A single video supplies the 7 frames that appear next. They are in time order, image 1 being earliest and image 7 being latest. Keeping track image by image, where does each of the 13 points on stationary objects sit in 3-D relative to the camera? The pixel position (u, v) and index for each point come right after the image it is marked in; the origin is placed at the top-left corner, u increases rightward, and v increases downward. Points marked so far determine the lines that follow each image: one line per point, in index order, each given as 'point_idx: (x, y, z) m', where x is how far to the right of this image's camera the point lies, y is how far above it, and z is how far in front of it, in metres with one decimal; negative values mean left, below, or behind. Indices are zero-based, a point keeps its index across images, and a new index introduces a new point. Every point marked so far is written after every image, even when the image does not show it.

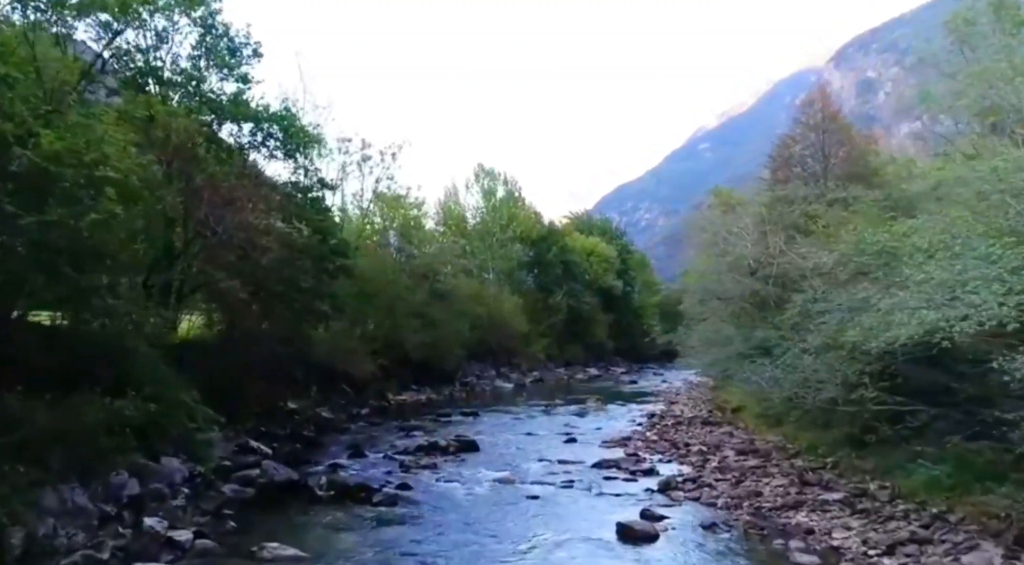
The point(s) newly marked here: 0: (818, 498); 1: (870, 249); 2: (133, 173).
0: (+6.9, -4.9, +19.7) m
1: (+8.0, +0.8, +19.4) m
2: (-8.6, +2.5, +19.6) m
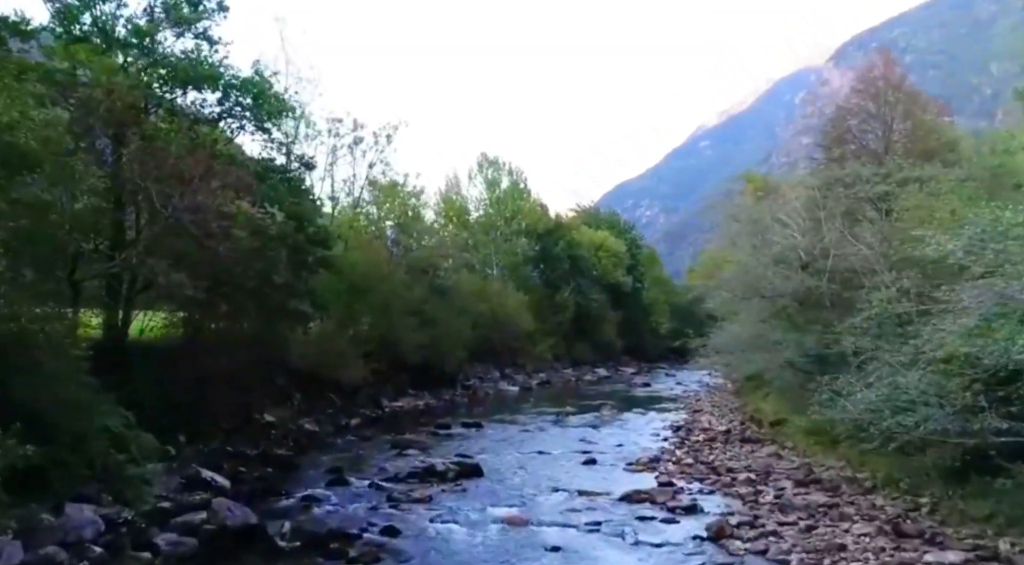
0: (+7.2, -4.8, +15.0) m
1: (+8.3, +0.8, +14.8) m
2: (-8.4, +2.6, +15.0) m
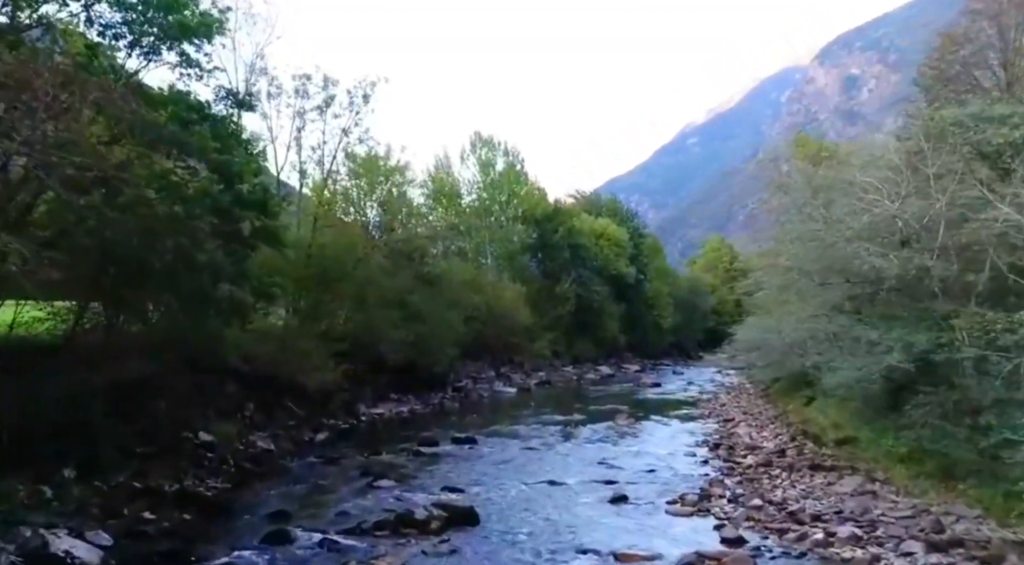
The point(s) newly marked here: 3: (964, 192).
0: (+7.4, -4.4, +8.3) m
1: (+8.6, +1.2, +8.0) m
2: (-8.1, +3.0, +8.1) m
3: (+10.2, +2.0, +19.5) m
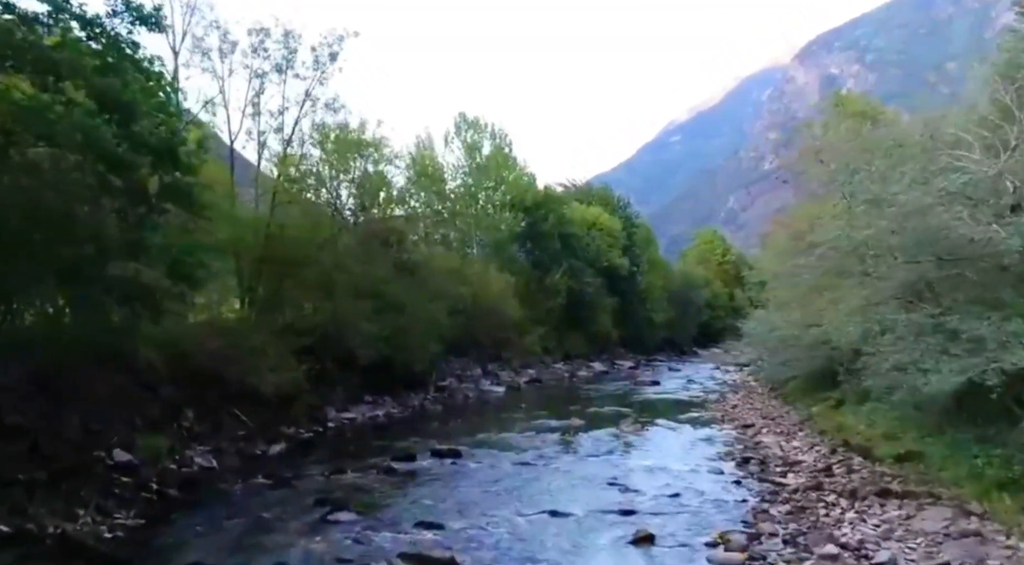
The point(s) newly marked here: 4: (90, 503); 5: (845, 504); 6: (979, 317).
0: (+7.5, -4.1, +3.6) m
1: (+8.7, +1.6, +3.3) m
2: (-8.0, +3.4, +3.1) m
3: (+10.1, +2.4, +14.7) m
4: (-8.5, -4.5, +17.4) m
5: (+7.3, -4.8, +18.7) m
6: (+8.6, -0.6, +16.2) m
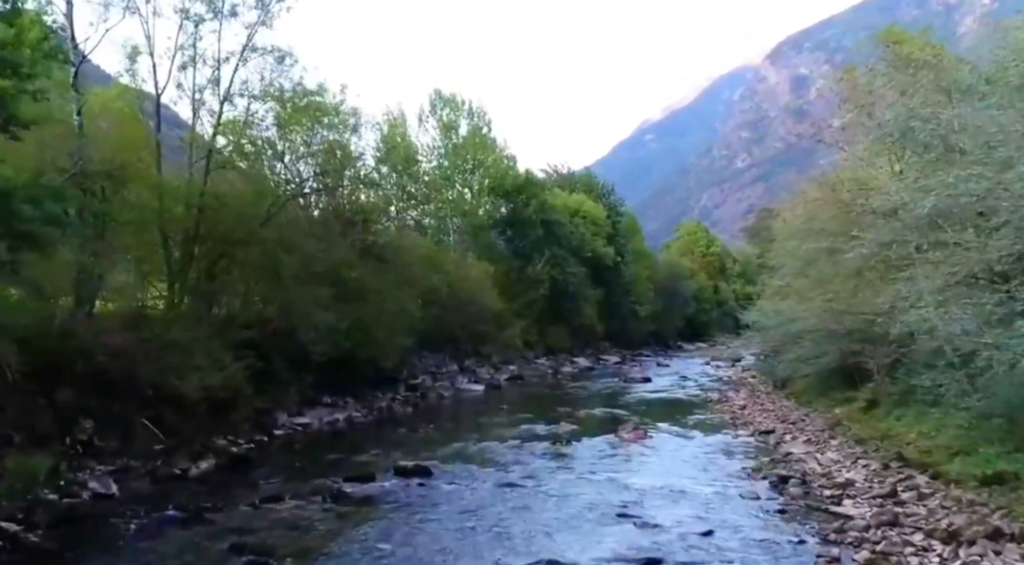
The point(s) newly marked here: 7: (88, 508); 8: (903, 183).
0: (+7.7, -3.7, -1.2) m
1: (+8.8, +2.0, -1.6) m
2: (-7.9, +3.8, -2.2) m
3: (+9.9, +2.9, +9.9) m
4: (-8.7, -4.0, +12.2) m
5: (+7.0, -4.3, +13.9) m
6: (+8.5, -0.2, +11.4) m
7: (-8.5, -4.5, +17.5) m
8: (+8.8, +2.2, +19.9) m
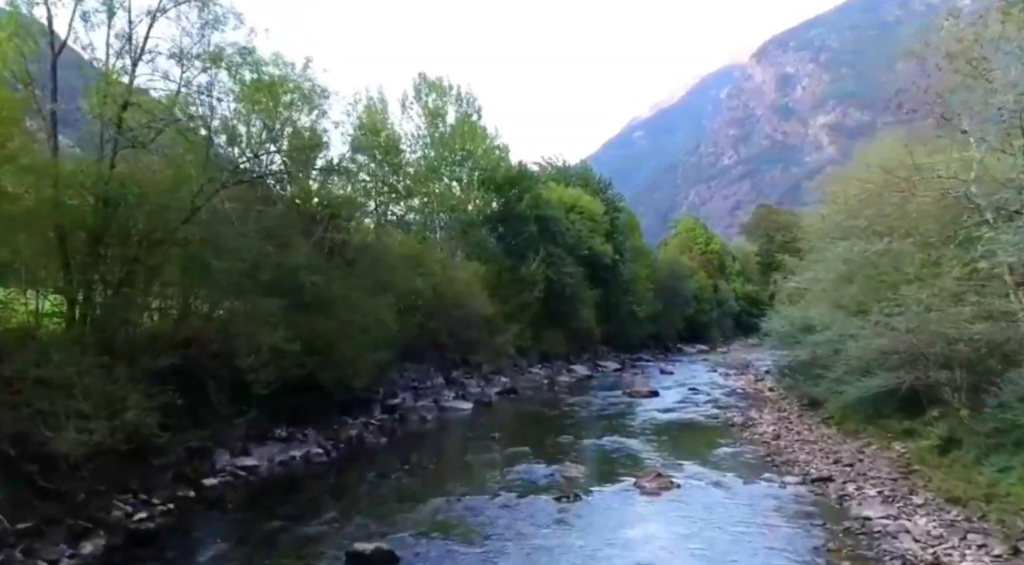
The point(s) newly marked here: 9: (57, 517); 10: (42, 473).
0: (+7.8, -4.1, -7.0) m
1: (+9.0, +1.5, -7.3) m
2: (-7.7, +3.3, -8.2) m
3: (+10.0, +2.5, +4.2) m
4: (-8.7, -4.3, +6.3) m
5: (+7.0, -4.7, +8.2) m
6: (+8.5, -0.6, +5.6) m
7: (-8.6, -4.9, +11.6) m
8: (+8.7, +1.9, +14.1) m
9: (-8.8, -4.6, +16.8) m
10: (-9.2, -3.8, +17.0) m
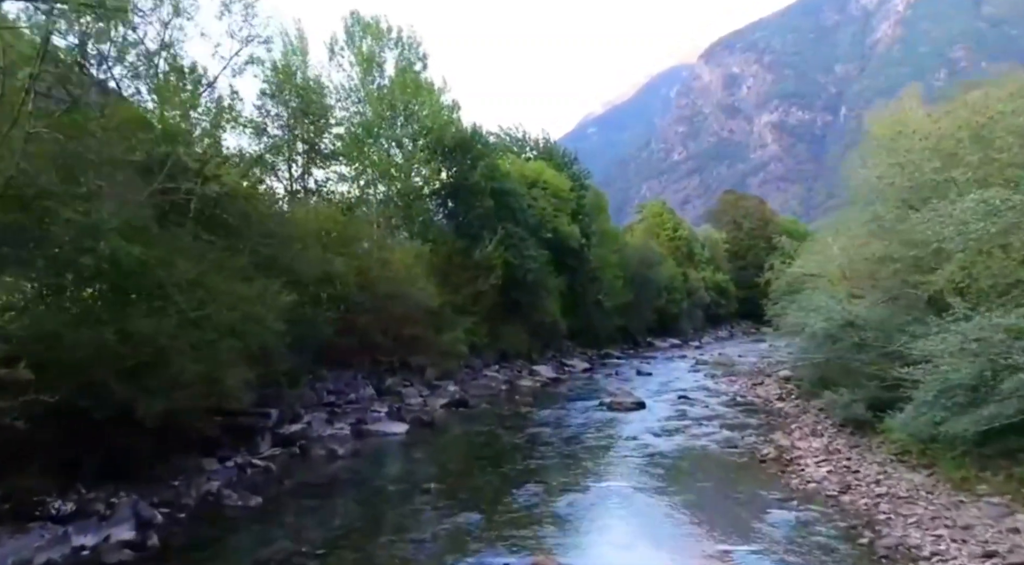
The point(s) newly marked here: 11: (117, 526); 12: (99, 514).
0: (+8.3, -4.0, -17.5) m
1: (+9.5, +1.6, -17.9) m
2: (-7.1, +3.5, -19.5) m
3: (+10.0, +2.7, -6.3) m
4: (-8.8, -4.0, -5.1) m
5: (+6.8, -4.4, -2.4) m
6: (+8.4, -0.3, -5.0) m
7: (-9.0, -4.5, +0.2) m
8: (+8.2, +2.2, +3.5) m
9: (-9.4, -4.1, +5.4) m
10: (-9.9, -3.3, +5.6) m
11: (-7.8, -4.8, +17.3) m
12: (-8.2, -4.5, +17.5) m
